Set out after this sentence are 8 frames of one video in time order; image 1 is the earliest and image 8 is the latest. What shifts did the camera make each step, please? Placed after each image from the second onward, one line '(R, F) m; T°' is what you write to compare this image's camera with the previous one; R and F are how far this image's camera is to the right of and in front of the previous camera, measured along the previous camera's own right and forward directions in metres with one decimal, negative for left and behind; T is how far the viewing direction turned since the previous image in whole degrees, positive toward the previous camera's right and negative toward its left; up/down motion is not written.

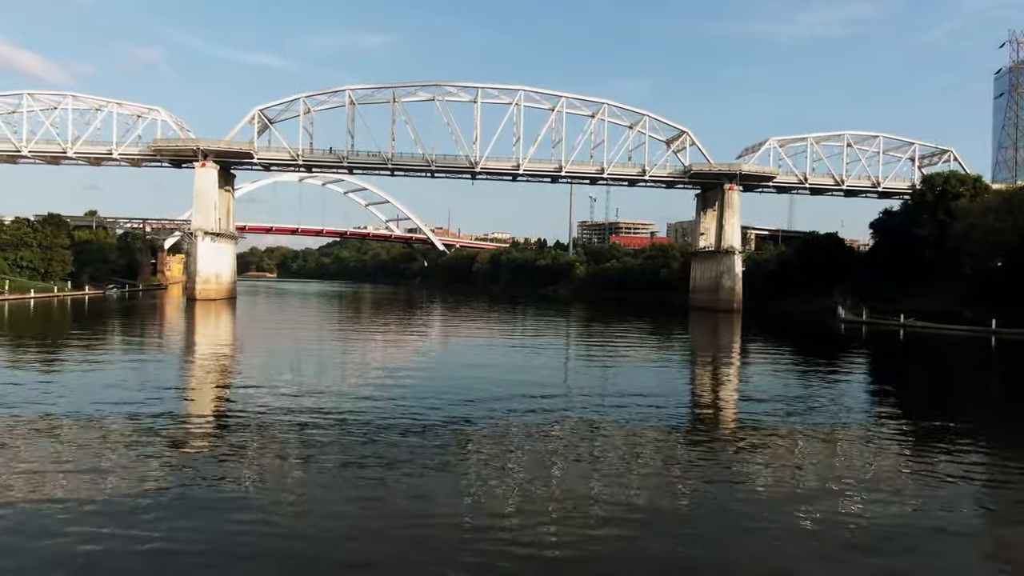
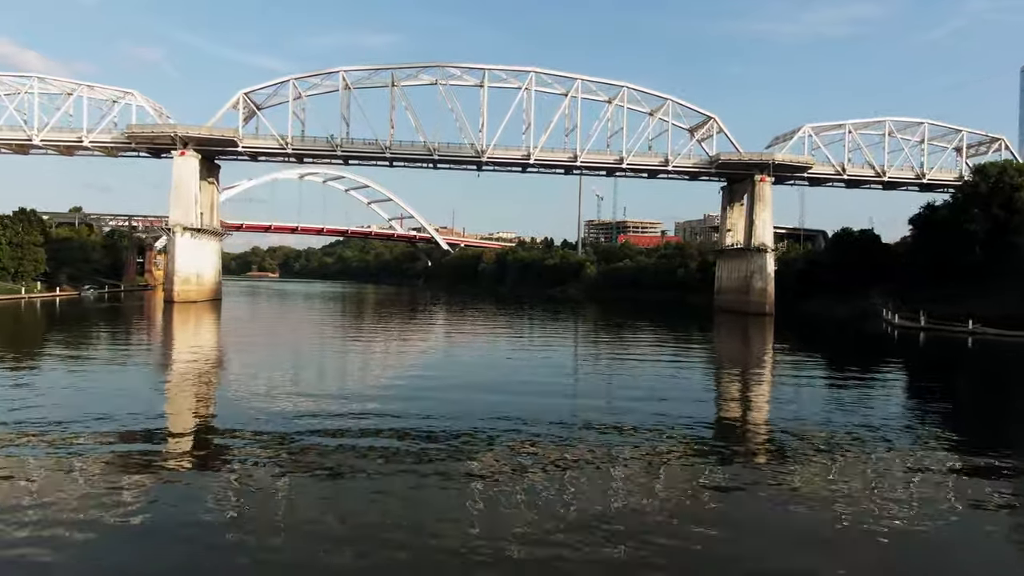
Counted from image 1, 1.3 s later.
(-0.3, +3.7) m; 0°
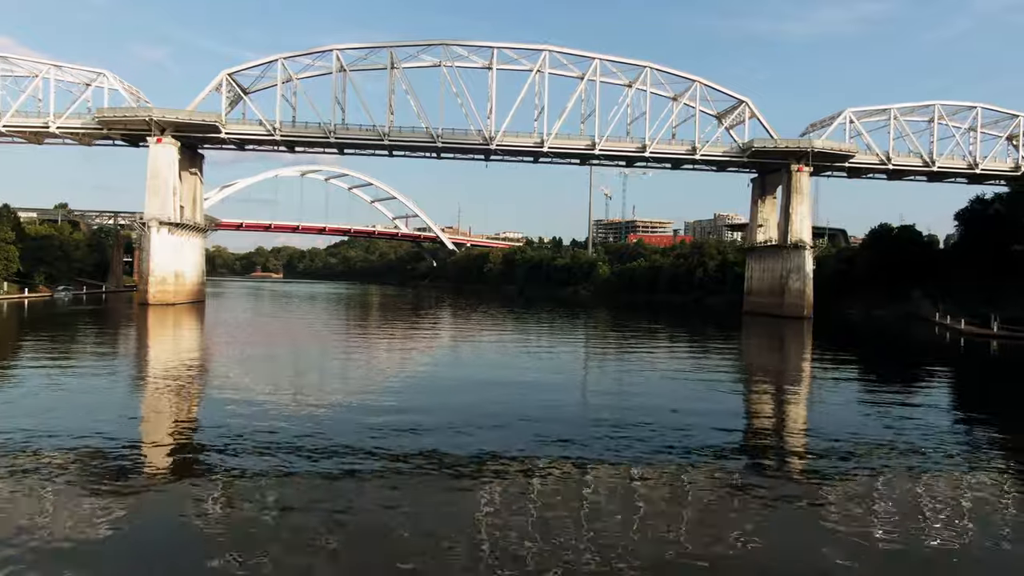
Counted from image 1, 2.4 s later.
(-0.3, +3.6) m; 0°
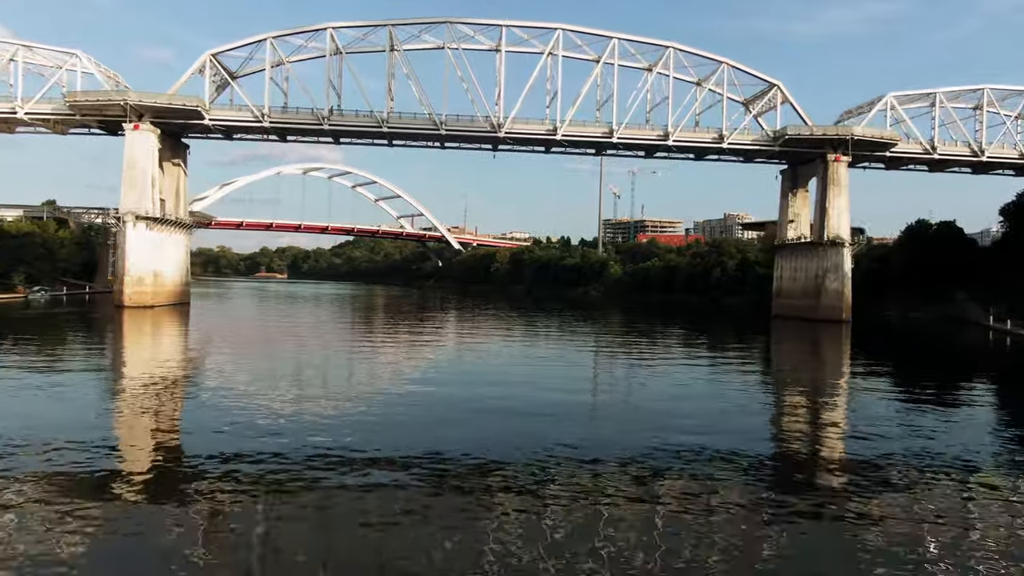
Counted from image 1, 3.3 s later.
(-0.2, +2.9) m; 0°
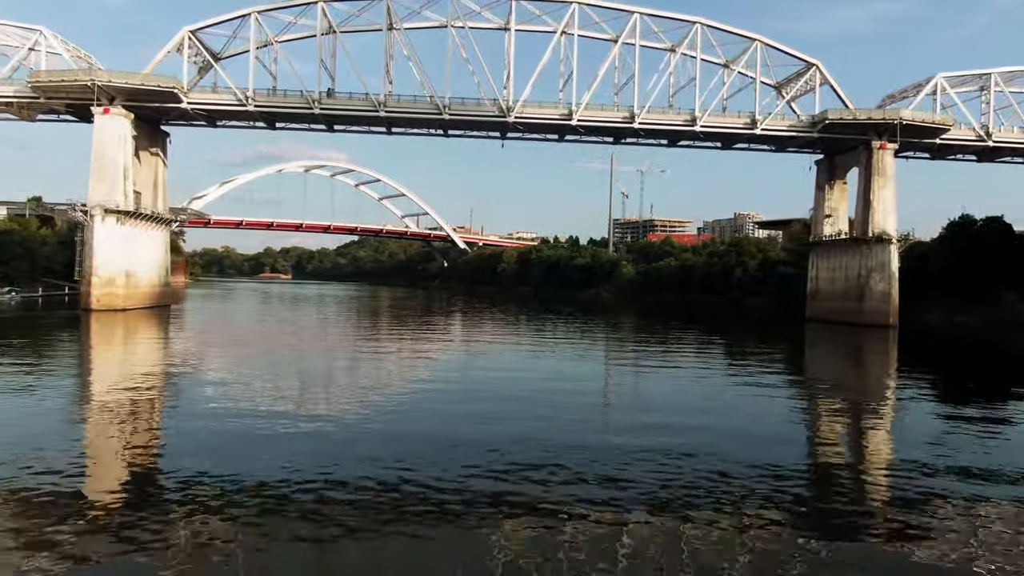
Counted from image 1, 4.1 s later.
(-0.2, +3.0) m; 0°
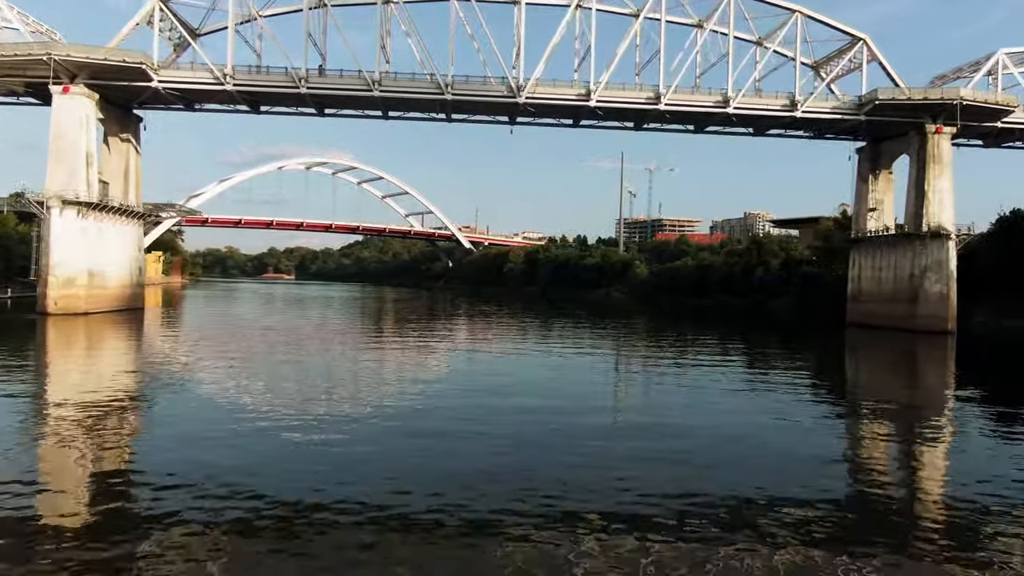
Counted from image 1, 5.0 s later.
(-0.2, +3.1) m; 0°
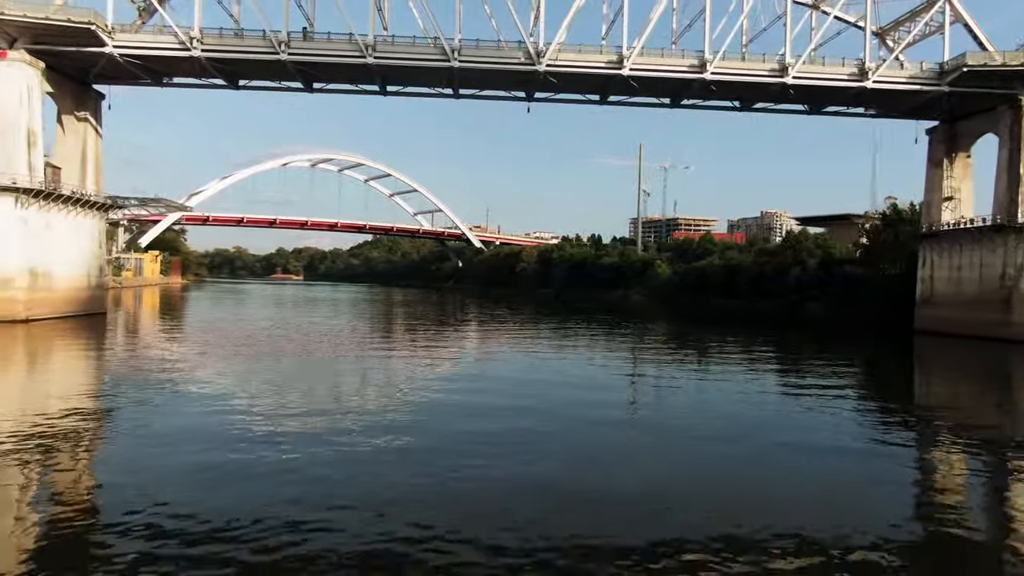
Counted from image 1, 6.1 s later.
(-0.2, +3.9) m; -1°
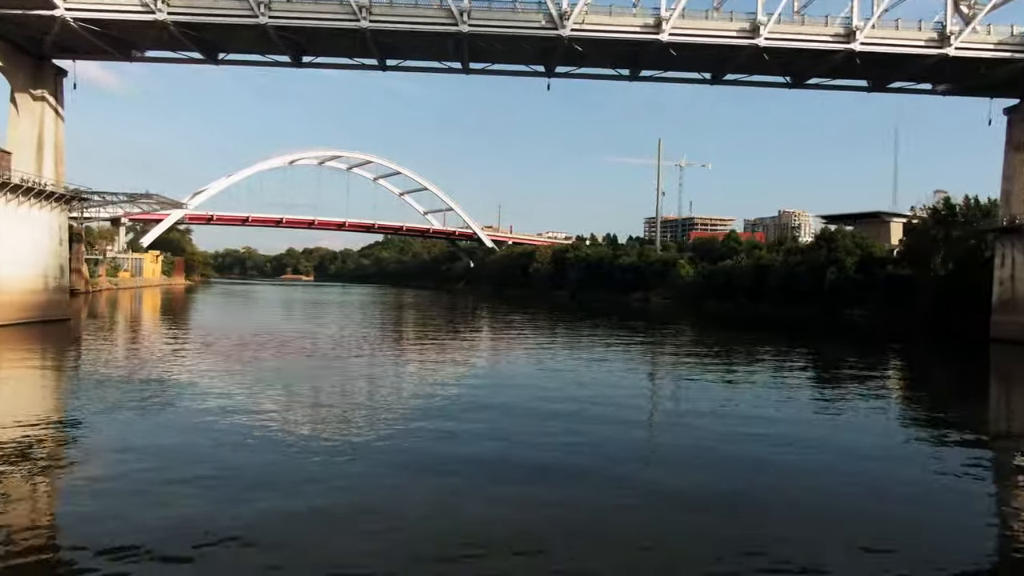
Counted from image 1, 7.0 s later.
(-0.2, +3.2) m; -1°
